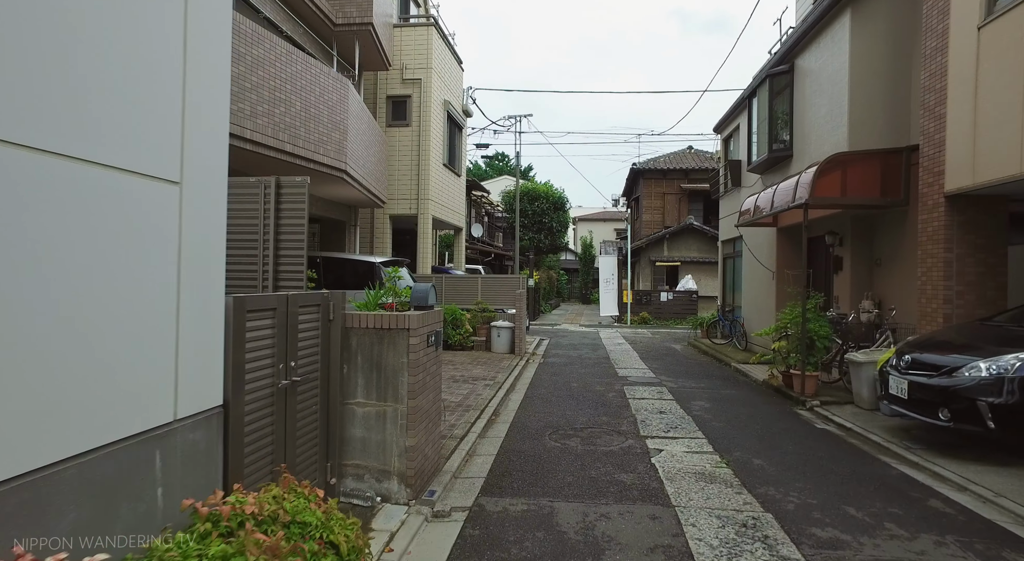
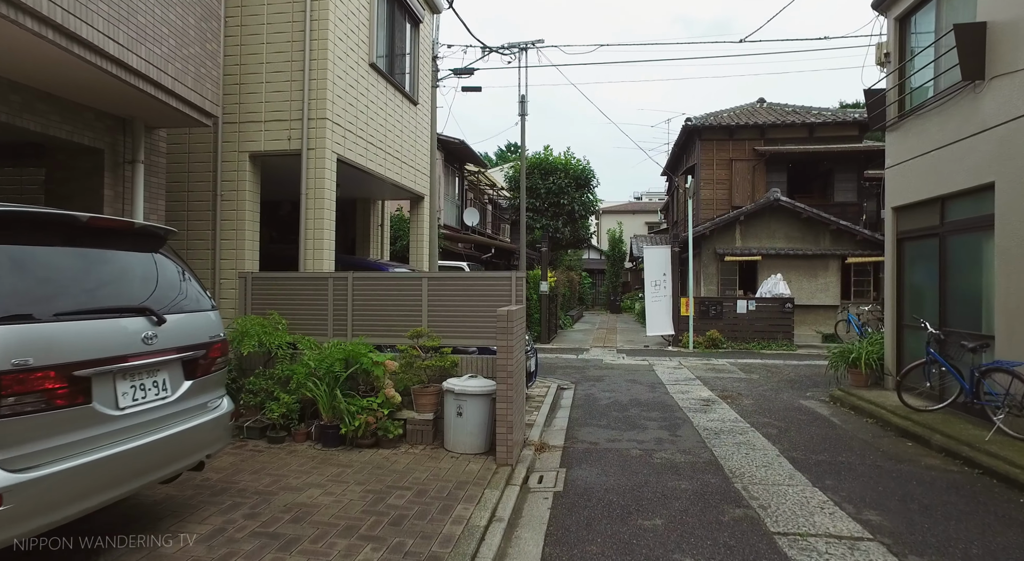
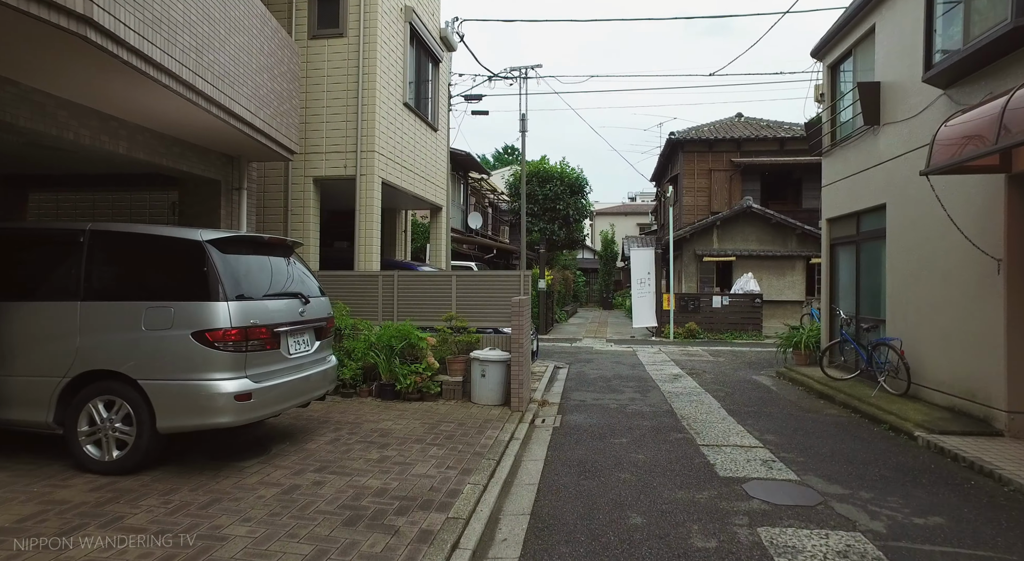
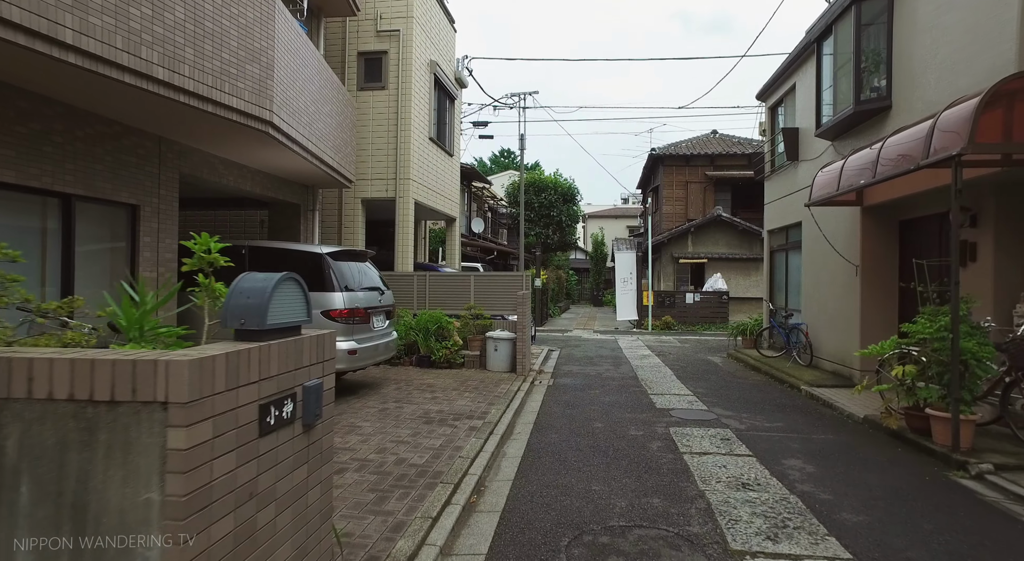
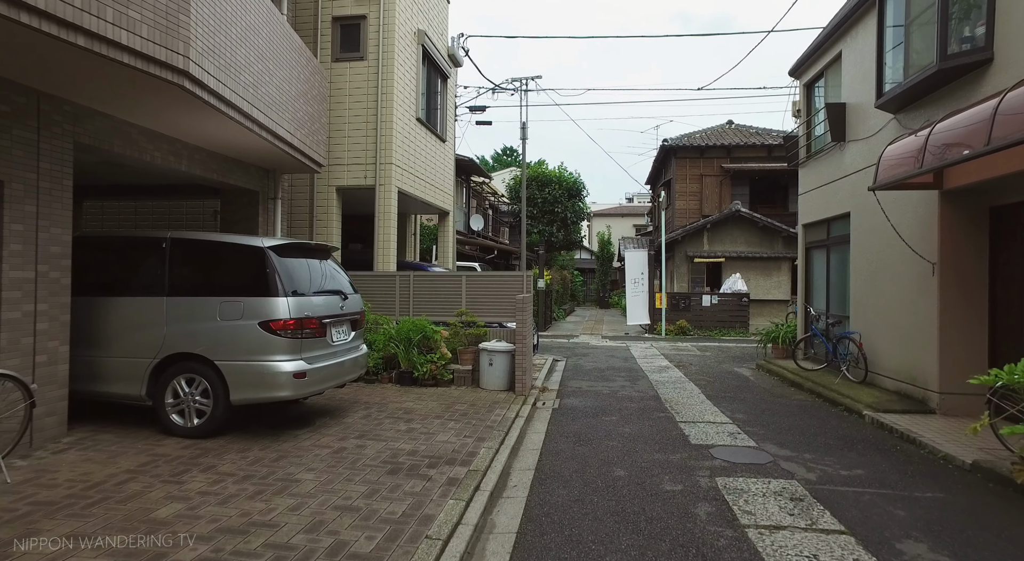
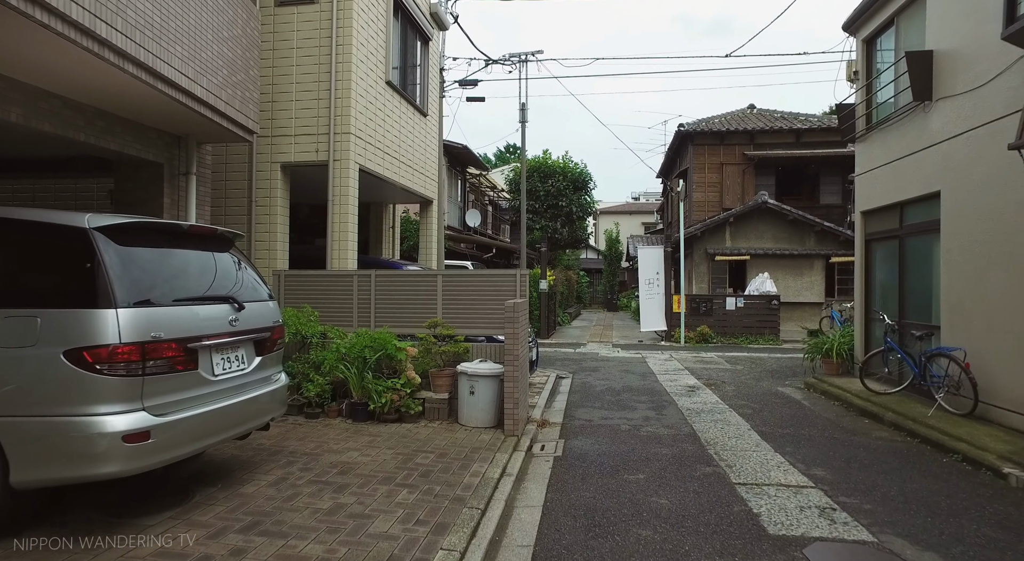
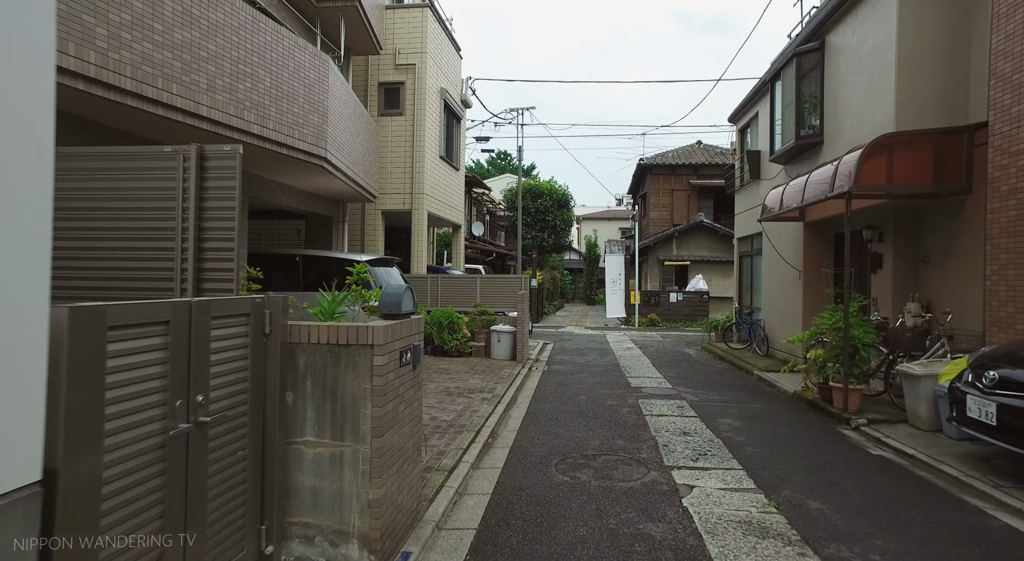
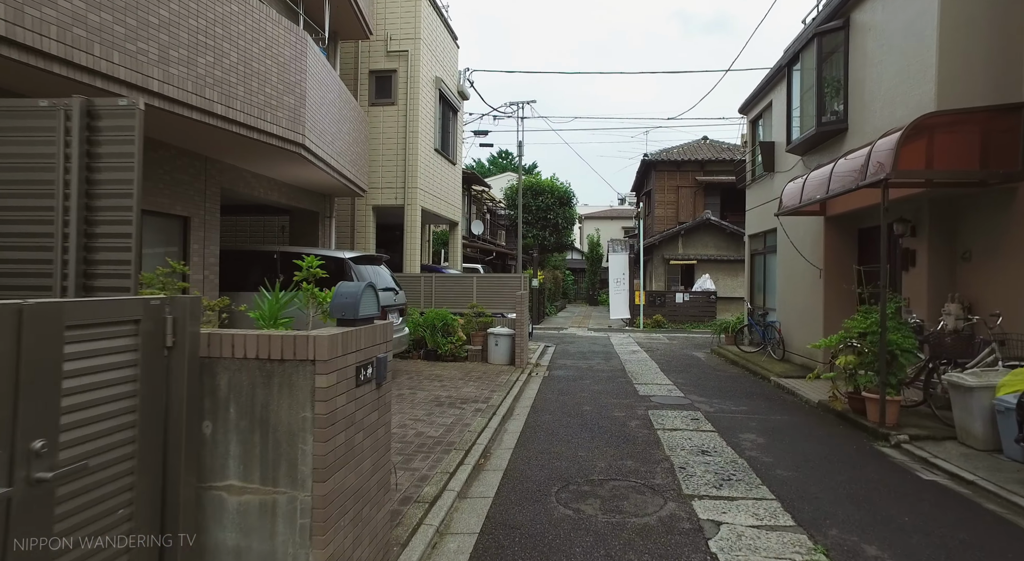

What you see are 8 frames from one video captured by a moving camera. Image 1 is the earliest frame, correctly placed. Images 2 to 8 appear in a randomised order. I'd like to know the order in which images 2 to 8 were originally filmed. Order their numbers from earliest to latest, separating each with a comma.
7, 8, 4, 5, 3, 6, 2
